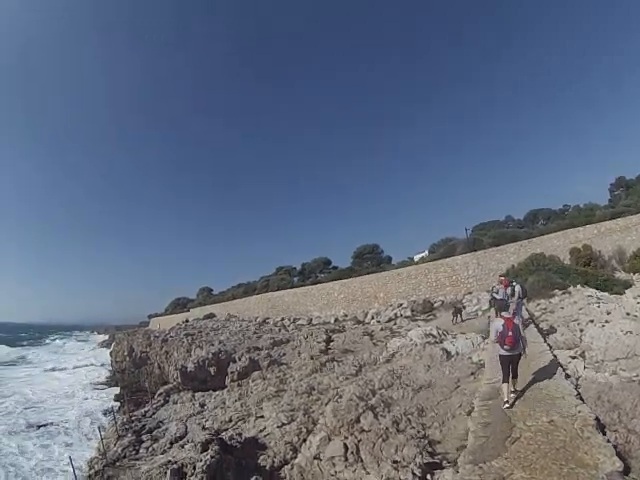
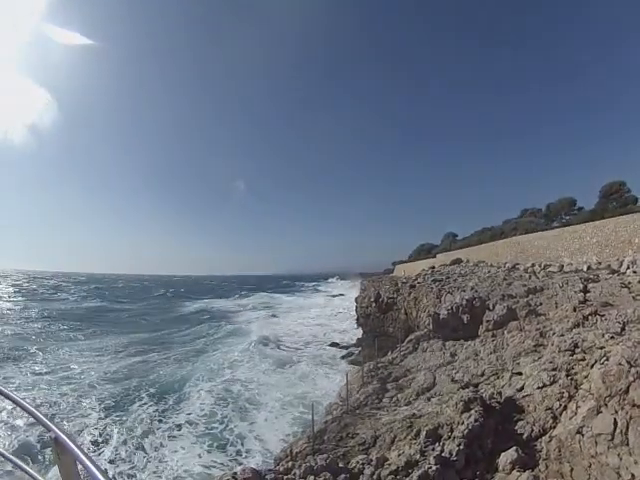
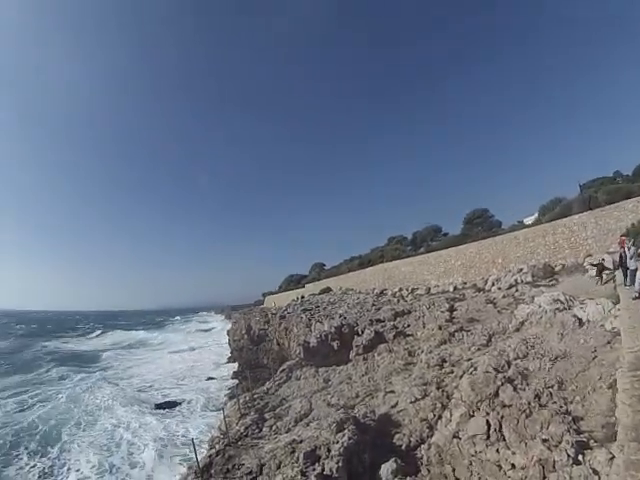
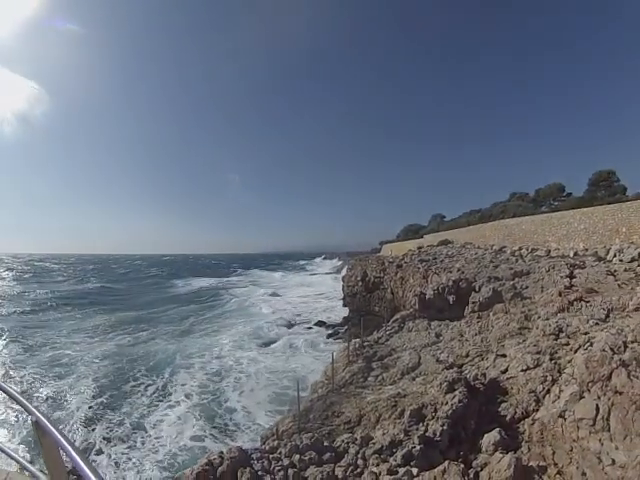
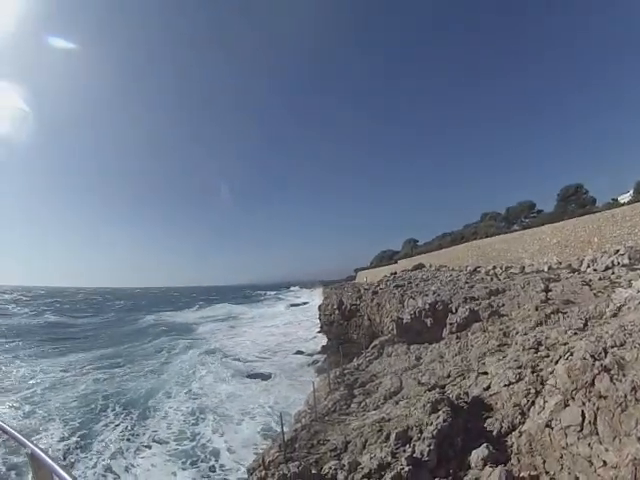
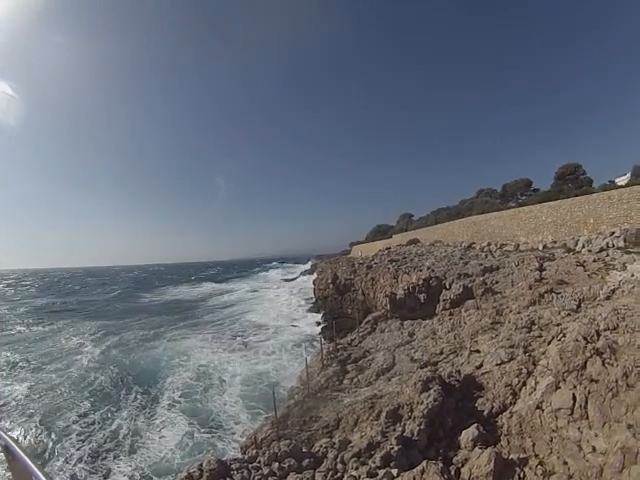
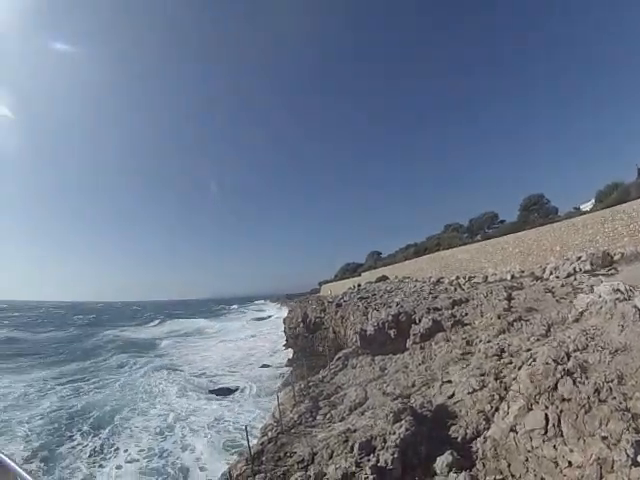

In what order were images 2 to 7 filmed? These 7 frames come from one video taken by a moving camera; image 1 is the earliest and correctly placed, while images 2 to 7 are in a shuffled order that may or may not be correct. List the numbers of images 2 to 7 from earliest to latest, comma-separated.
3, 7, 5, 2, 4, 6
